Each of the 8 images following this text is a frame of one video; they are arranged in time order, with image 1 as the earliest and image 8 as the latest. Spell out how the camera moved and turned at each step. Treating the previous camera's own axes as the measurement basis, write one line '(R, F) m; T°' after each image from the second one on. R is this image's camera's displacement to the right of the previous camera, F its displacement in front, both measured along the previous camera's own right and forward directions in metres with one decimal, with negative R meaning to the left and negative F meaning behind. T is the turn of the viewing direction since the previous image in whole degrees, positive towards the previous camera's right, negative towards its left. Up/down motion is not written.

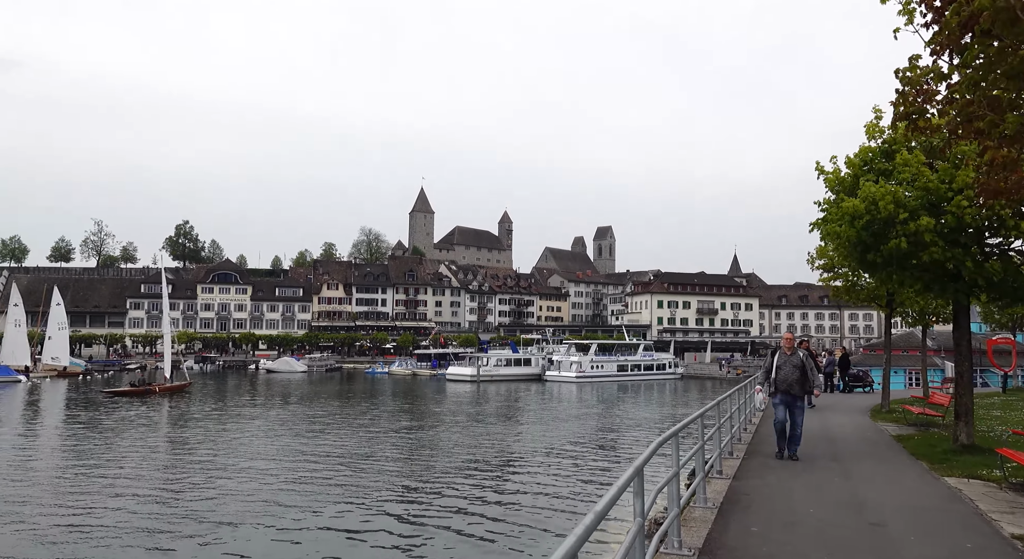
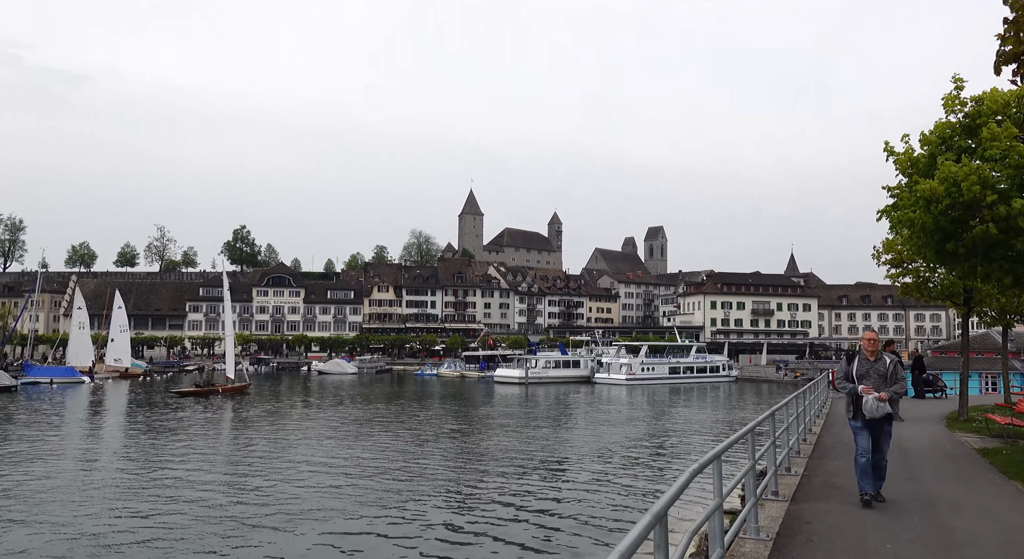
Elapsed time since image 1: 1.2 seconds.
(+0.2, +0.7) m; -3°
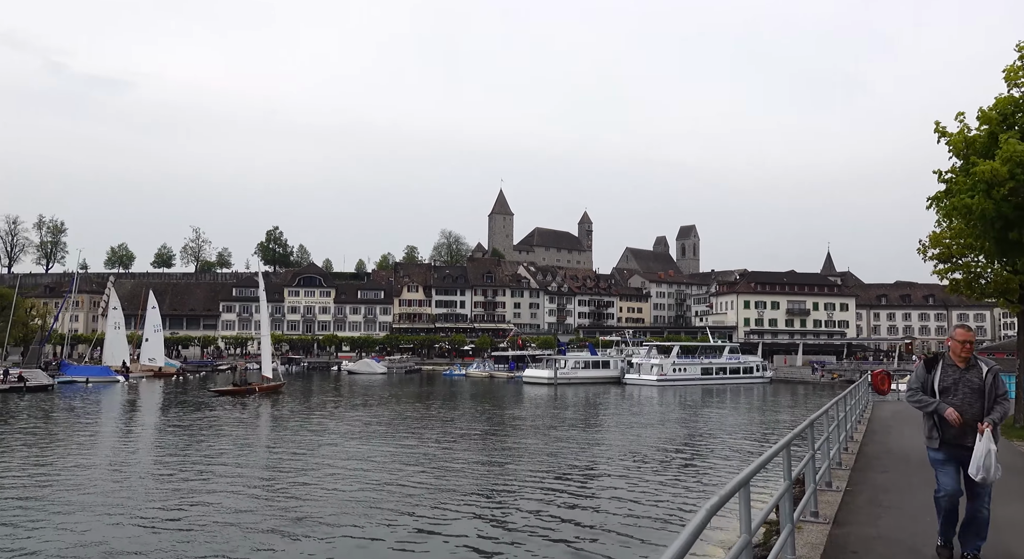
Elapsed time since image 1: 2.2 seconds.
(+0.1, +0.5) m; -2°
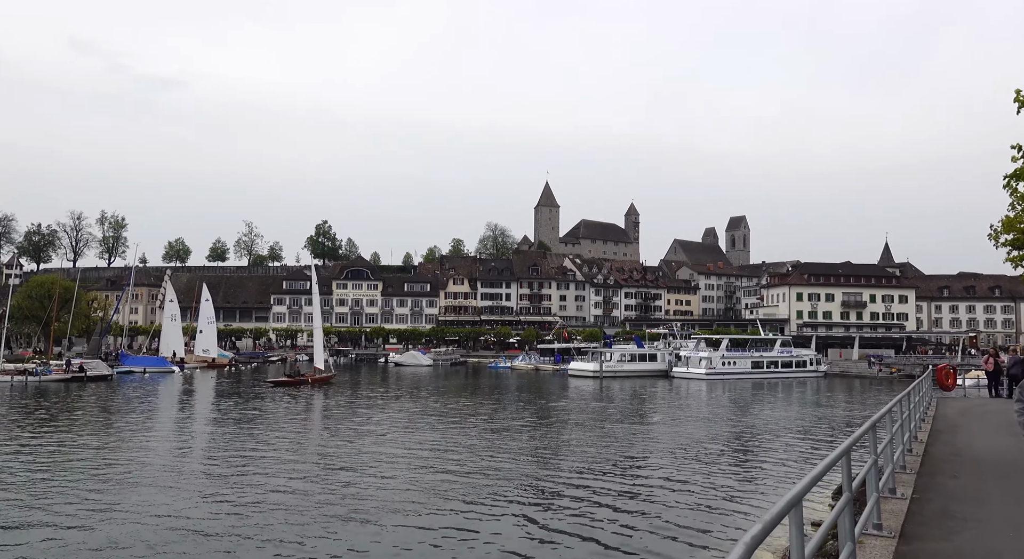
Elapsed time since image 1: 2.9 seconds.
(+0.1, +0.6) m; -3°
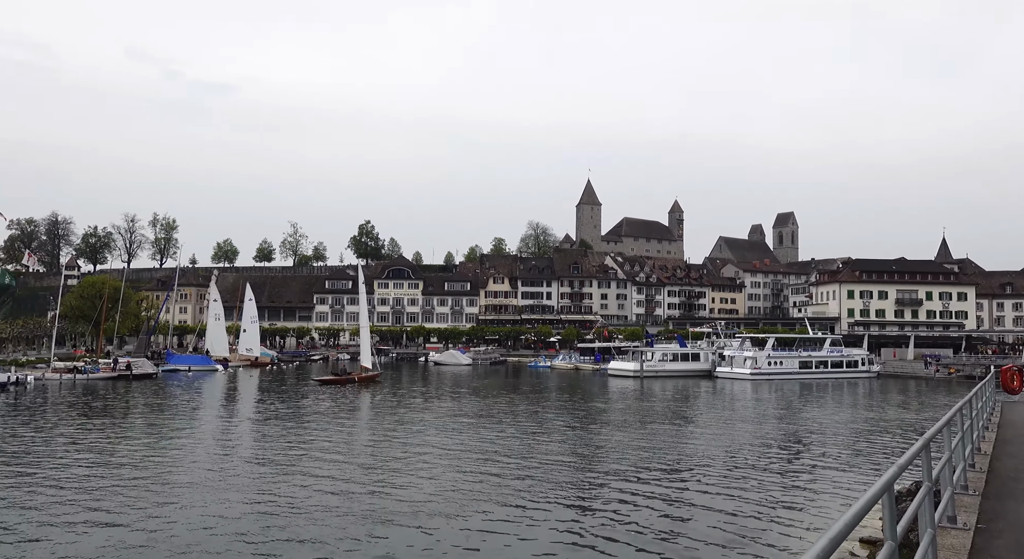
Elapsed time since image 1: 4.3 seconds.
(+0.1, +0.8) m; -3°
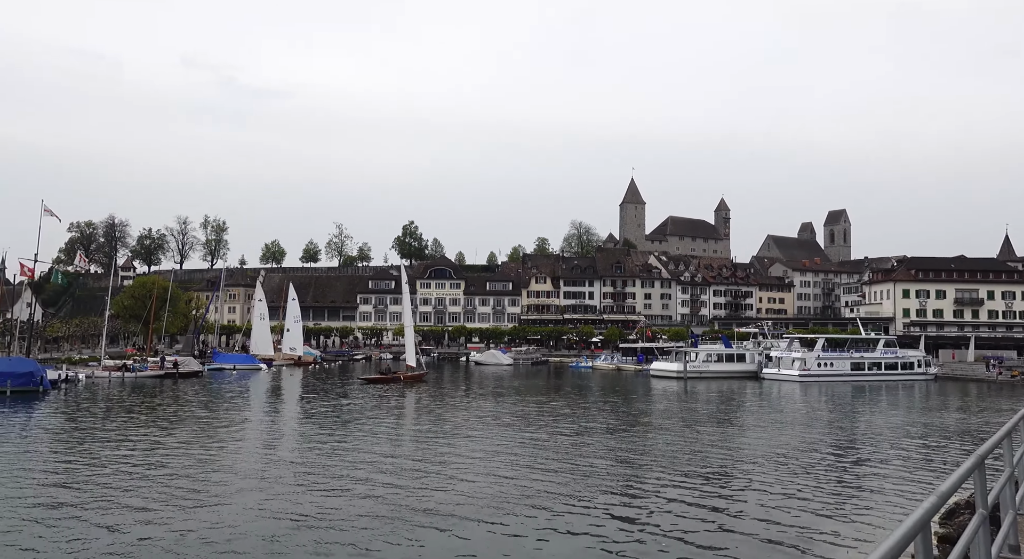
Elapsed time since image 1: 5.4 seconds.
(+0.1, +0.7) m; -3°
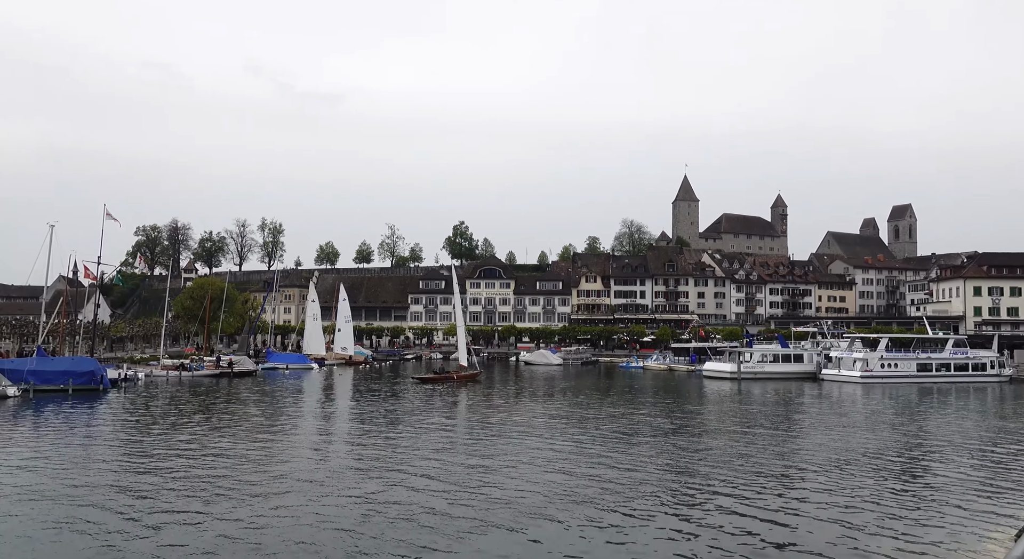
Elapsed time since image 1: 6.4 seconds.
(+0.1, +0.8) m; -3°
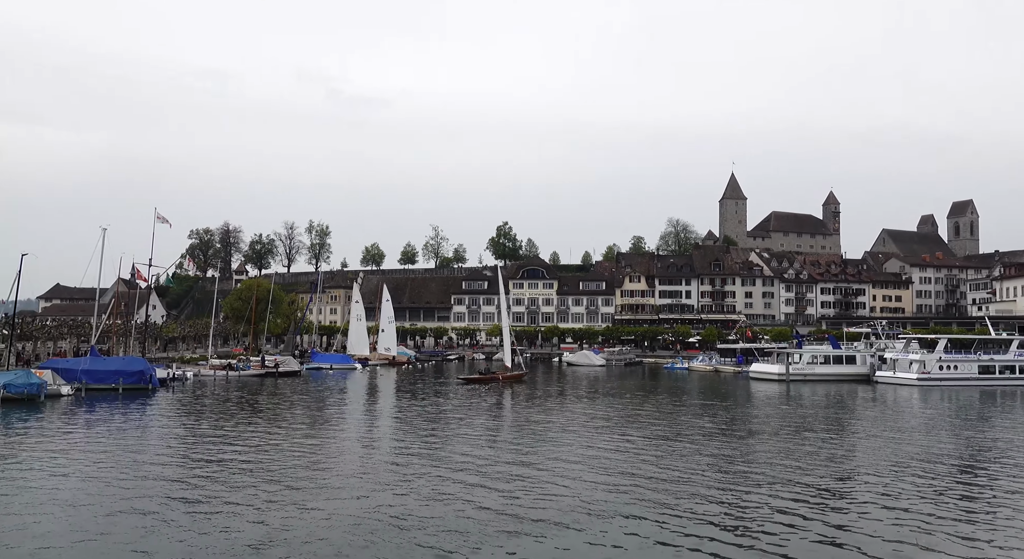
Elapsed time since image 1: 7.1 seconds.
(+0.1, +0.7) m; -3°
